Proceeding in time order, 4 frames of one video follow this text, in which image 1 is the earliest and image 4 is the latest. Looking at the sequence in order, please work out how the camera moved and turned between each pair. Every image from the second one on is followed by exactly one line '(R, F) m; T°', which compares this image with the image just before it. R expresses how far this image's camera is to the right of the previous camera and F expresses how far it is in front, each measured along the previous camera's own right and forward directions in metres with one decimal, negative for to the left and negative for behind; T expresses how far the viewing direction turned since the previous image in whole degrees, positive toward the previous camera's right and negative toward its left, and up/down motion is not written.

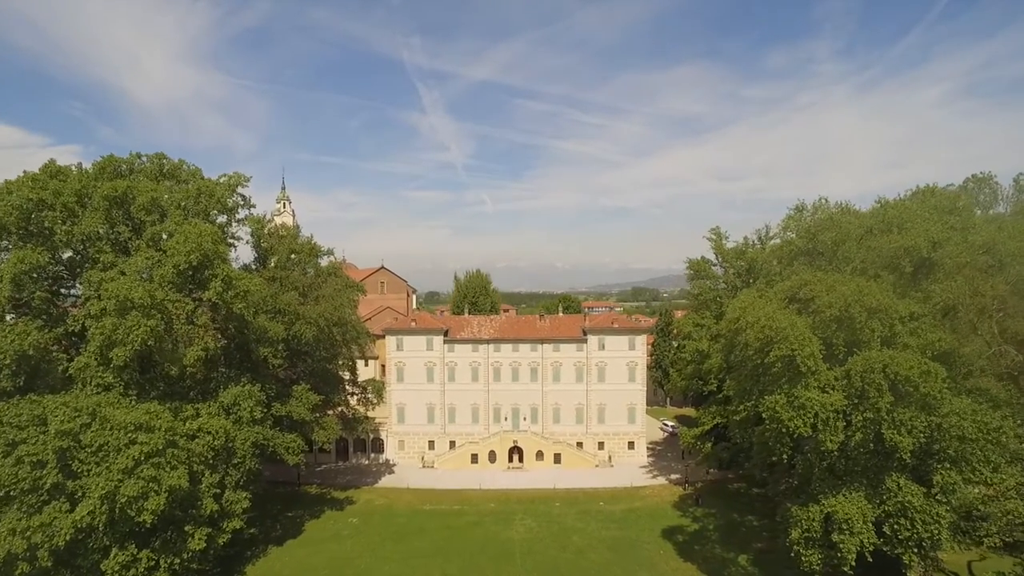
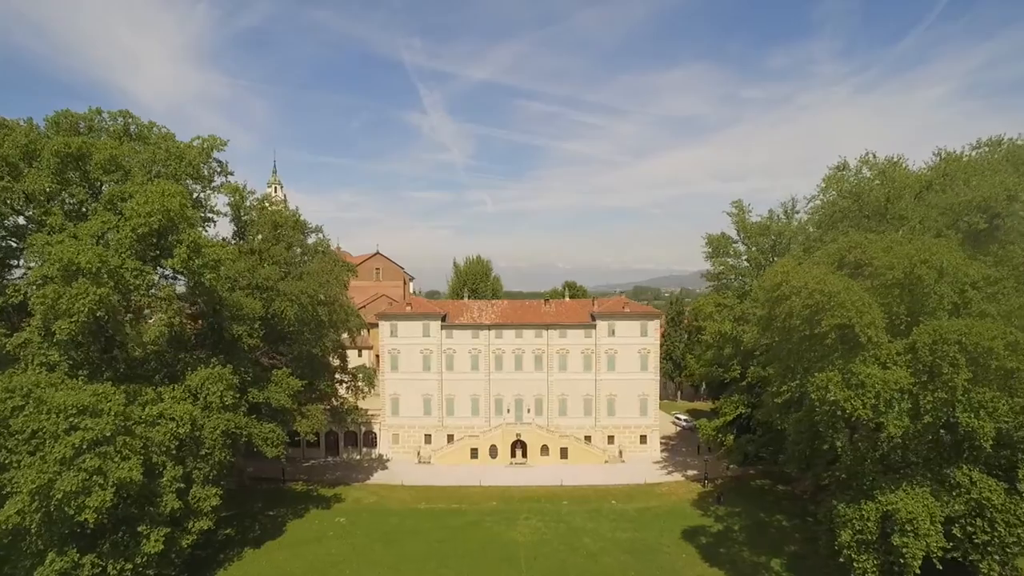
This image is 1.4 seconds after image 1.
(-0.2, +3.8) m; 0°
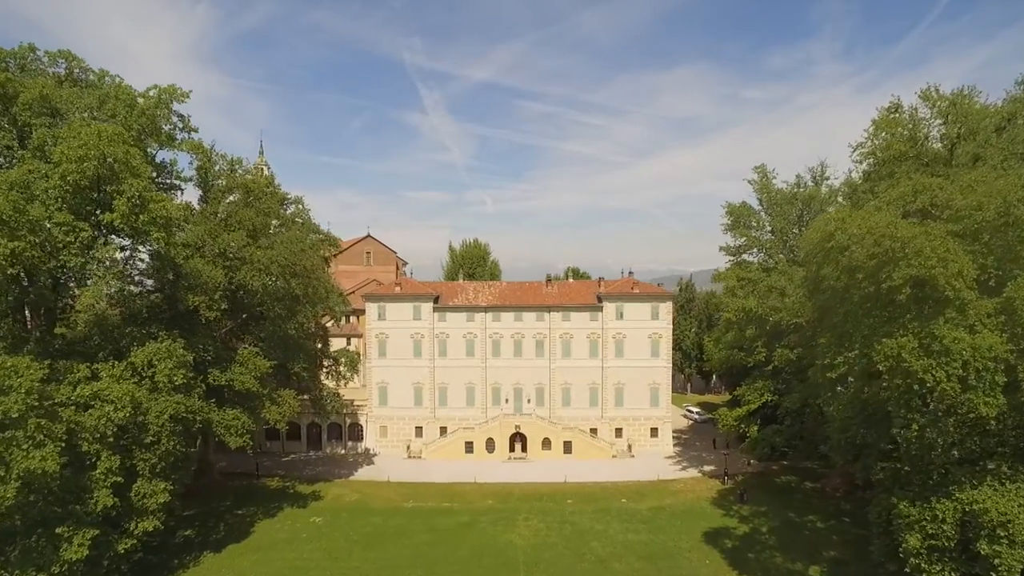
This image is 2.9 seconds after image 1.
(+0.1, +4.2) m; 0°
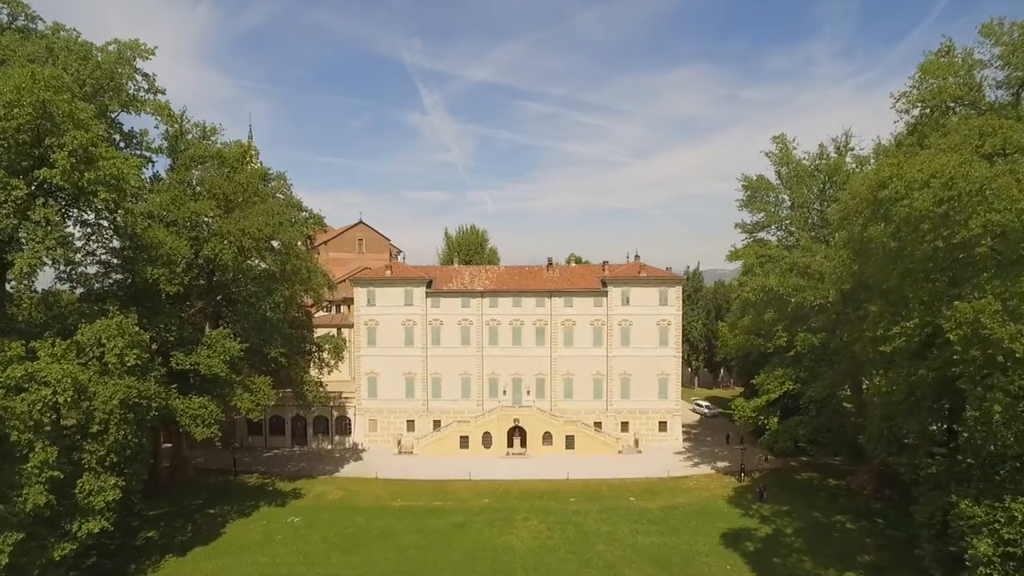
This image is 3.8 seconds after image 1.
(+0.1, +3.0) m; 0°
